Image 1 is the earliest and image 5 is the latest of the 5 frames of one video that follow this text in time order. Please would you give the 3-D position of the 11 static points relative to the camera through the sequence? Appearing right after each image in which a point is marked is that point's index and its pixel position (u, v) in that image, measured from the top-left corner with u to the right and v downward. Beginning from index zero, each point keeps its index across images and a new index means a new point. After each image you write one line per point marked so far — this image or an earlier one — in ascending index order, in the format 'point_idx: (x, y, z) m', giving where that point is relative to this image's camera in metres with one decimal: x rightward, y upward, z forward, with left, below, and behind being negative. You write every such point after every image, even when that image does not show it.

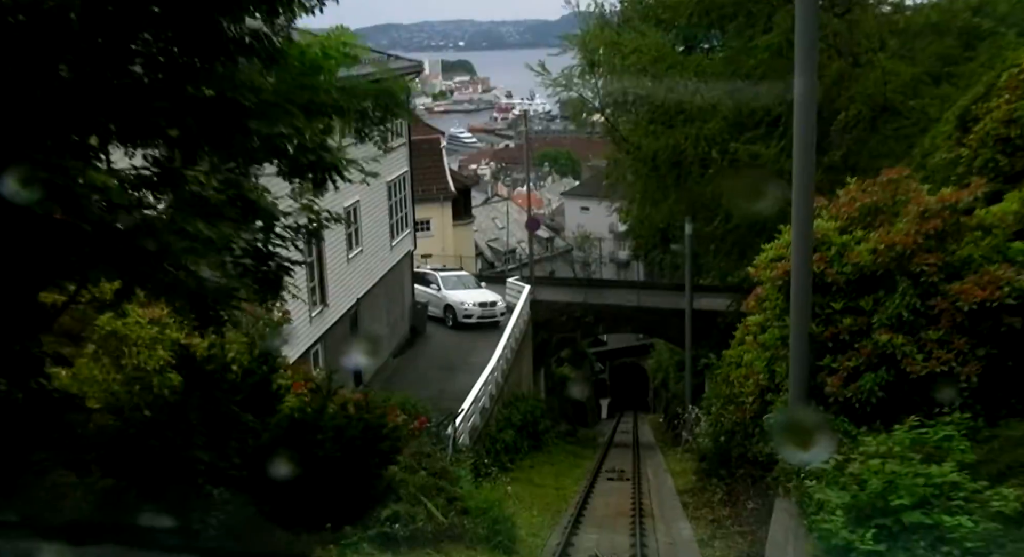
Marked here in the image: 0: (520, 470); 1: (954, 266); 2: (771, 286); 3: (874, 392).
0: (+0.1, -3.5, +19.4) m
1: (+3.6, +0.2, +8.7) m
2: (+2.5, -0.1, +10.3) m
3: (+2.9, -0.9, +8.4) m
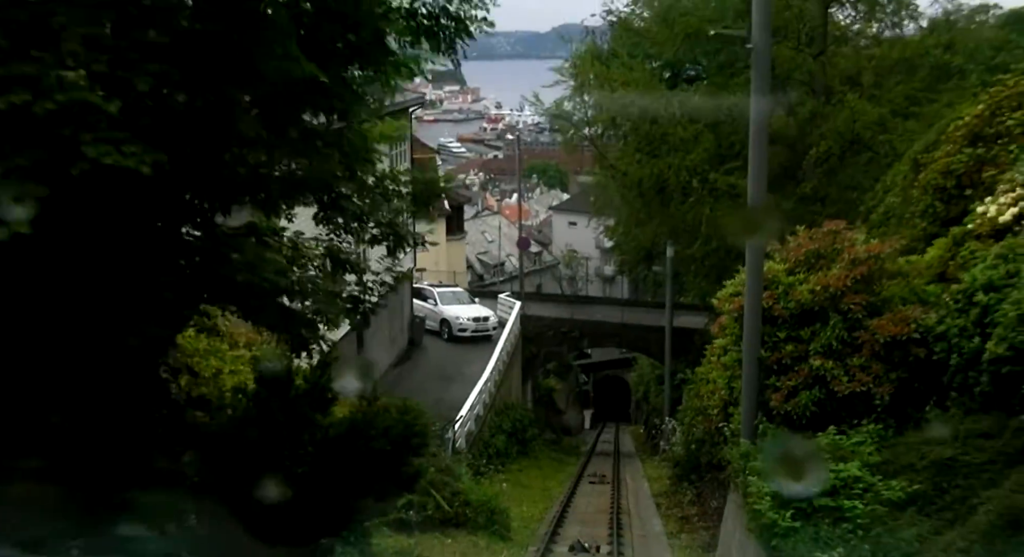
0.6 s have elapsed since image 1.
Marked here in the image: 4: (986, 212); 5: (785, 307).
0: (0.0, -3.8, +21.3) m
1: (+3.6, -0.2, +10.6) m
2: (+2.5, -0.4, +12.3) m
3: (+2.9, -1.3, +10.4) m
4: (+4.9, +0.8, +10.8) m
5: (+2.8, -0.3, +11.0) m
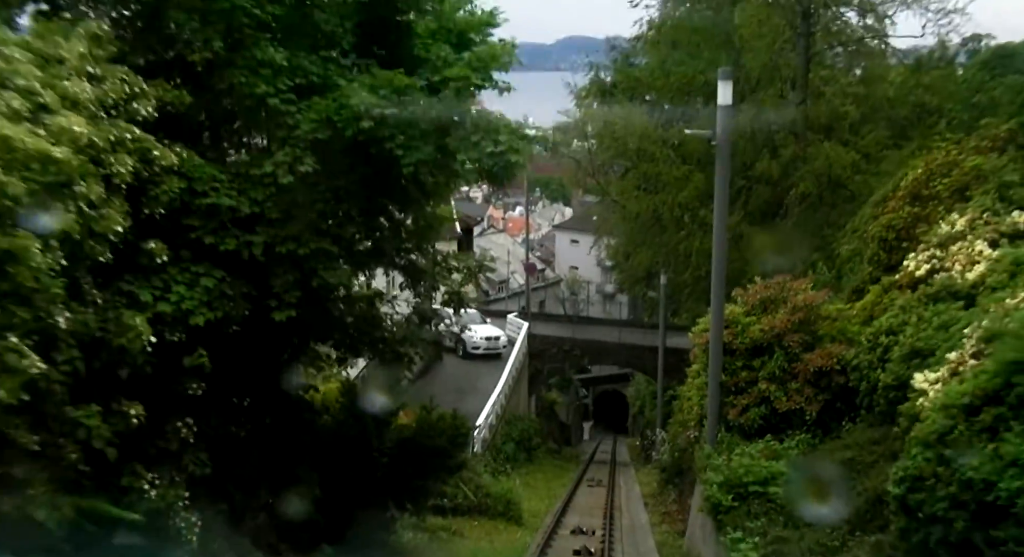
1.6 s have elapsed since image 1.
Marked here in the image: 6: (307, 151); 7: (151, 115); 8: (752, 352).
0: (+0.1, -4.5, +24.4) m
1: (+3.8, -0.8, +13.8) m
2: (+2.7, -1.0, +15.4) m
3: (+3.1, -1.8, +13.5) m
4: (+5.2, +0.2, +14.0) m
5: (+3.1, -0.8, +14.2) m
6: (-1.4, +0.8, +7.2) m
7: (-2.1, +1.0, +6.2) m
8: (+3.2, -1.0, +14.1) m
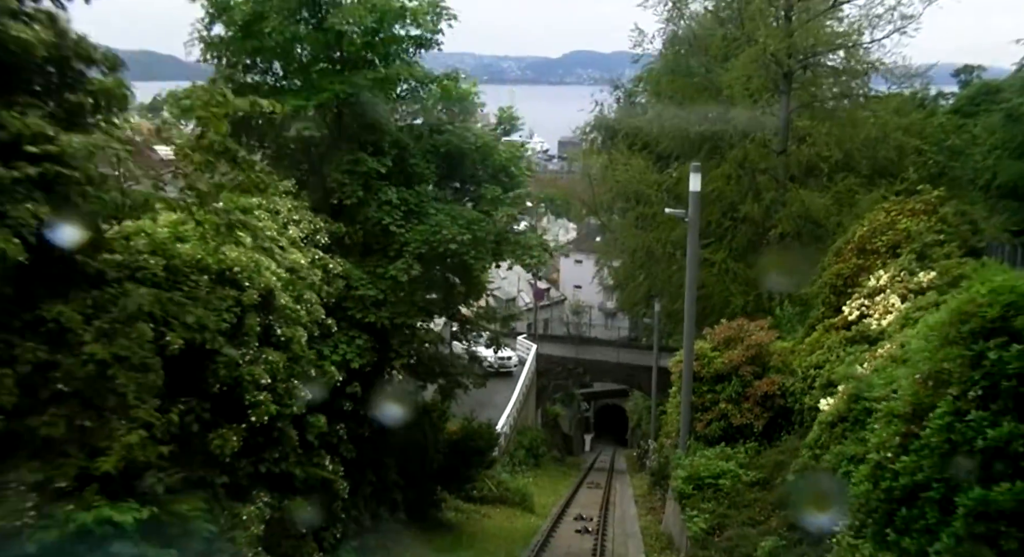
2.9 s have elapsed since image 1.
0: (+0.4, -5.3, +28.4) m
1: (+4.1, -1.5, +17.8) m
2: (+3.0, -1.7, +19.5) m
3: (+3.4, -2.5, +17.6) m
4: (+5.5, -0.6, +18.0) m
5: (+3.3, -1.6, +18.3) m
6: (-1.1, +0.2, +11.3) m
7: (-1.8, +0.4, +10.3) m
8: (+3.4, -1.7, +18.2) m
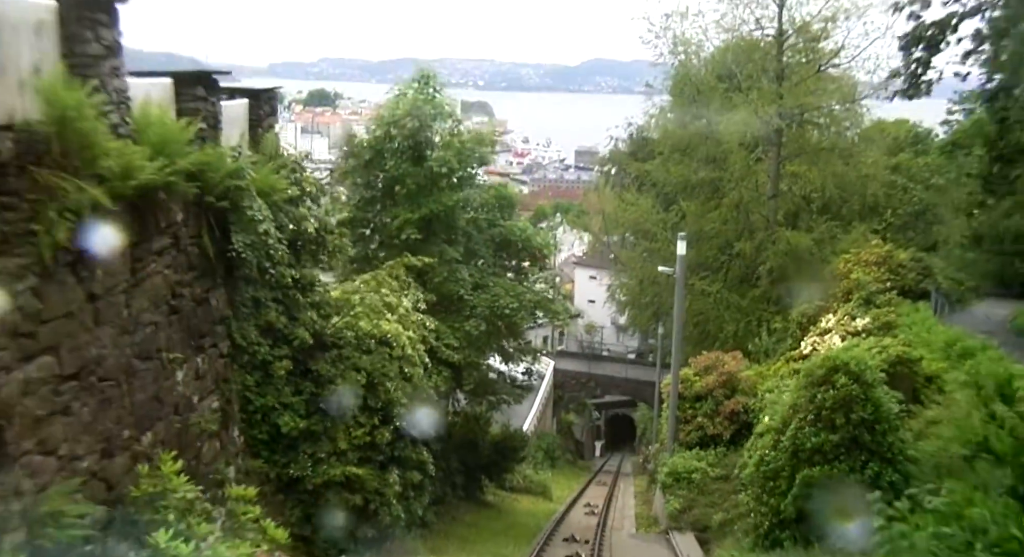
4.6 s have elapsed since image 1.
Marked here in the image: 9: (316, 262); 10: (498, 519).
0: (+1.1, -6.2, +33.7) m
1: (+4.7, -2.4, +23.1) m
2: (+3.6, -2.6, +24.7) m
3: (+3.9, -3.4, +22.8) m
4: (+6.1, -1.5, +23.2) m
5: (+3.9, -2.5, +23.5) m
6: (-0.6, -0.5, +16.6) m
7: (-1.3, -0.4, +15.7) m
8: (+4.0, -2.6, +23.4) m
9: (-2.1, +0.2, +11.3) m
10: (-0.3, -4.4, +19.7) m
